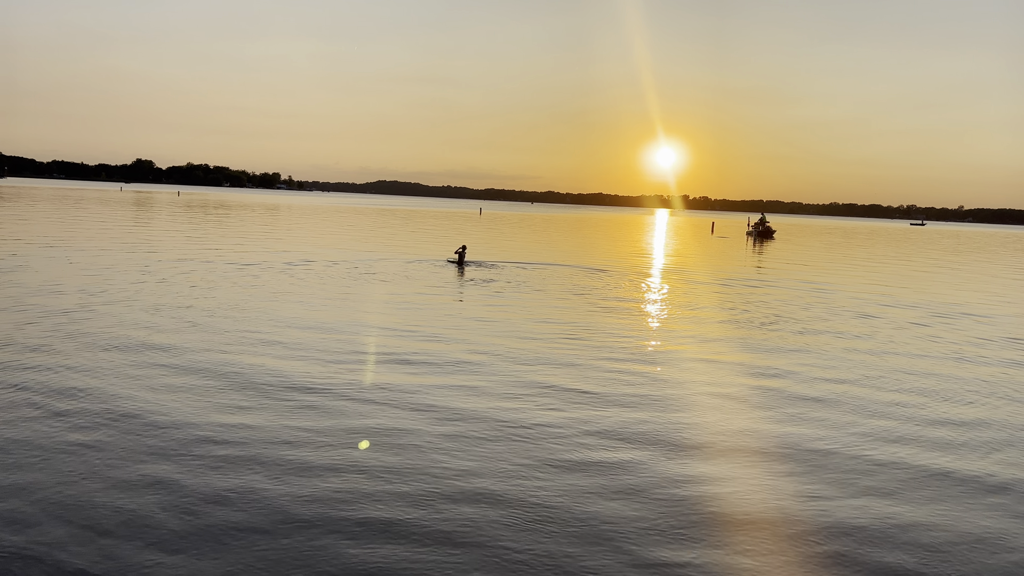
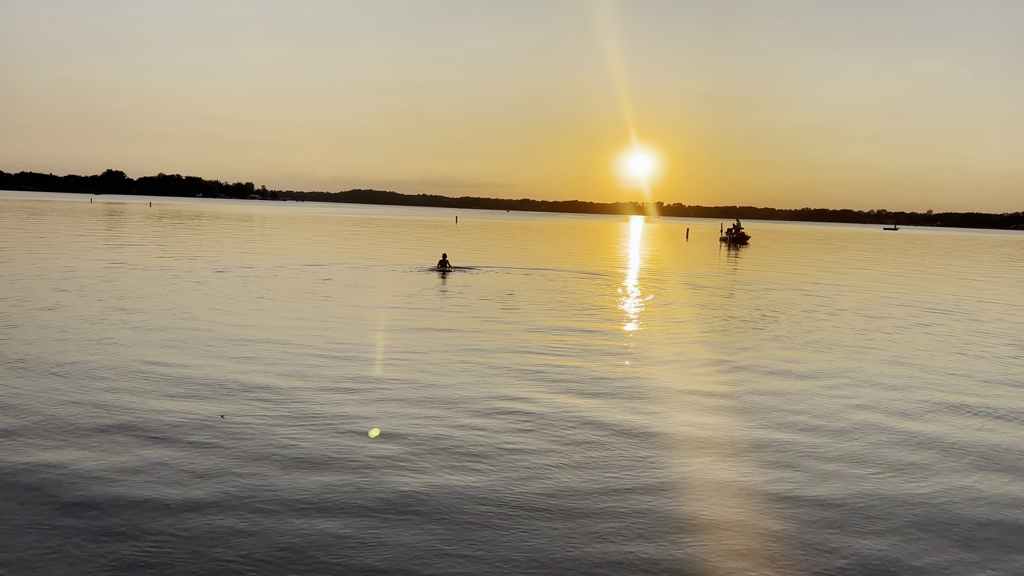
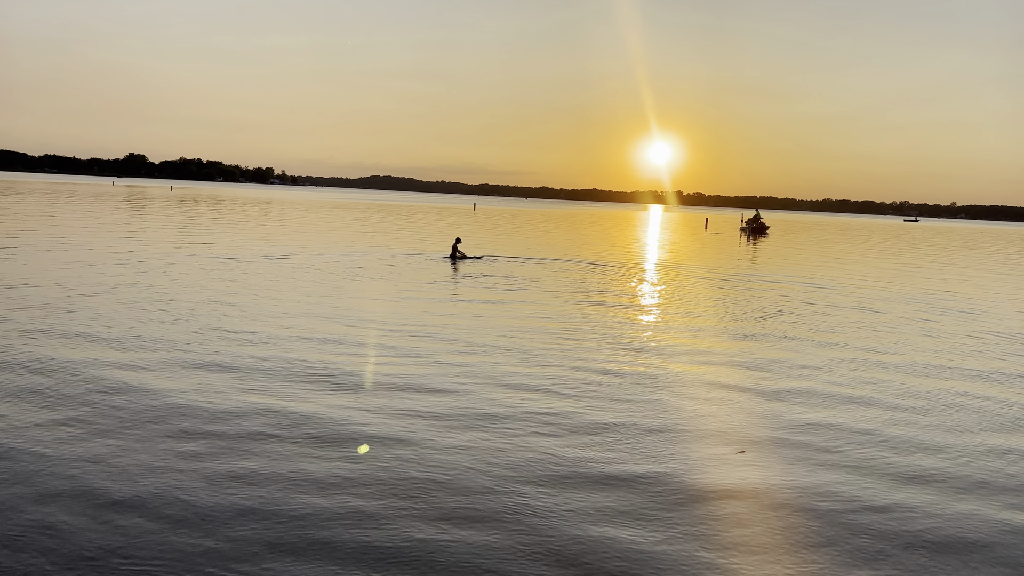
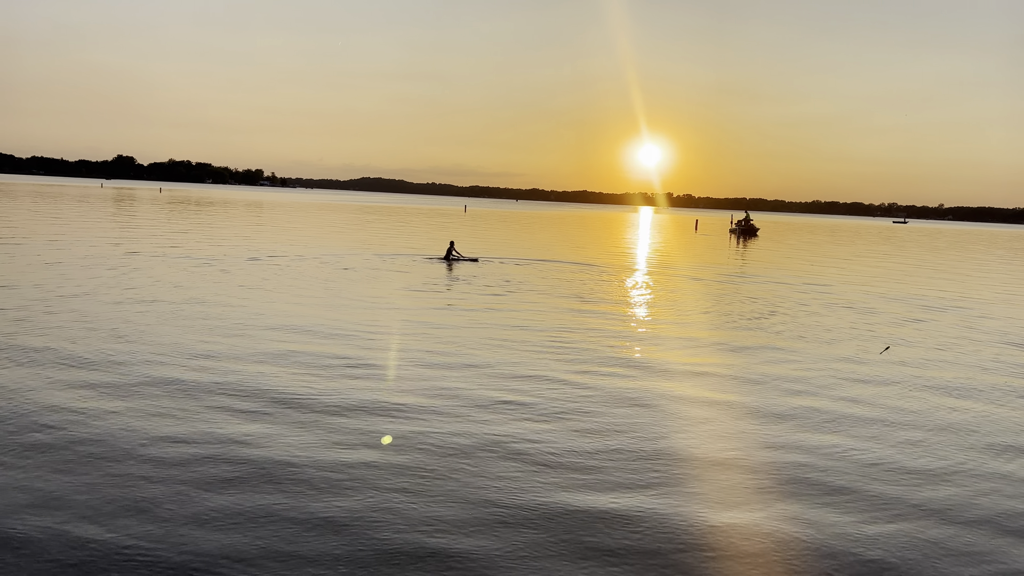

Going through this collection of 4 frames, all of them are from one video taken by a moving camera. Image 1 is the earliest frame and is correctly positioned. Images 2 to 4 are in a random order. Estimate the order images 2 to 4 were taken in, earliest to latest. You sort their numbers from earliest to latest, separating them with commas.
3, 4, 2
